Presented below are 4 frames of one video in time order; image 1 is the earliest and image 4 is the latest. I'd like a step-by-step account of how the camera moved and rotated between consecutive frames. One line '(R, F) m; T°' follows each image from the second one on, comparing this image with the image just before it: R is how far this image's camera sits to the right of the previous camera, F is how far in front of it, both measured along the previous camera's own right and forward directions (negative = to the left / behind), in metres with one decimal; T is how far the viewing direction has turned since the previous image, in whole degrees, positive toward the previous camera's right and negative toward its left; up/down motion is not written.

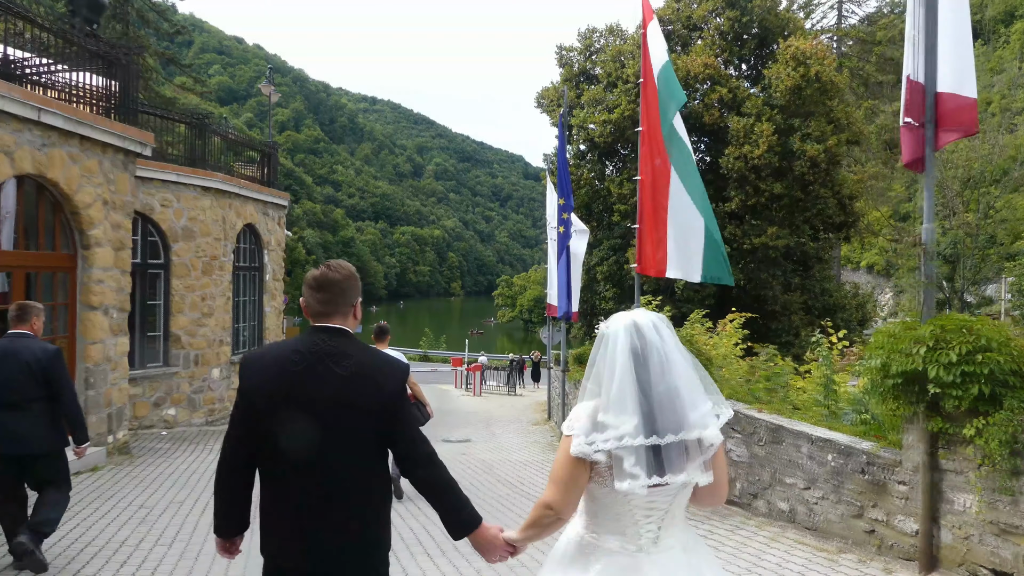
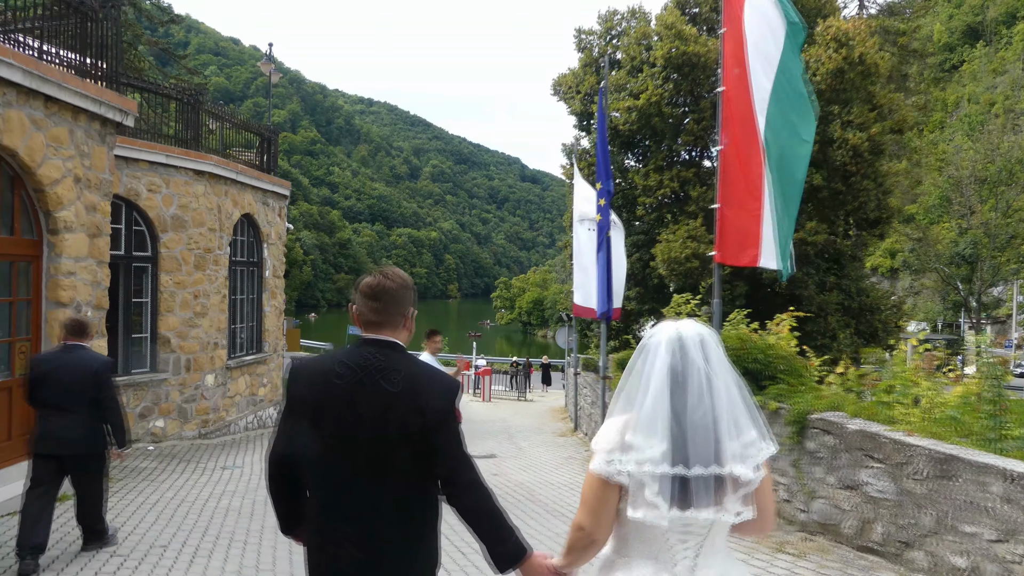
(-0.5, +1.3) m; 0°
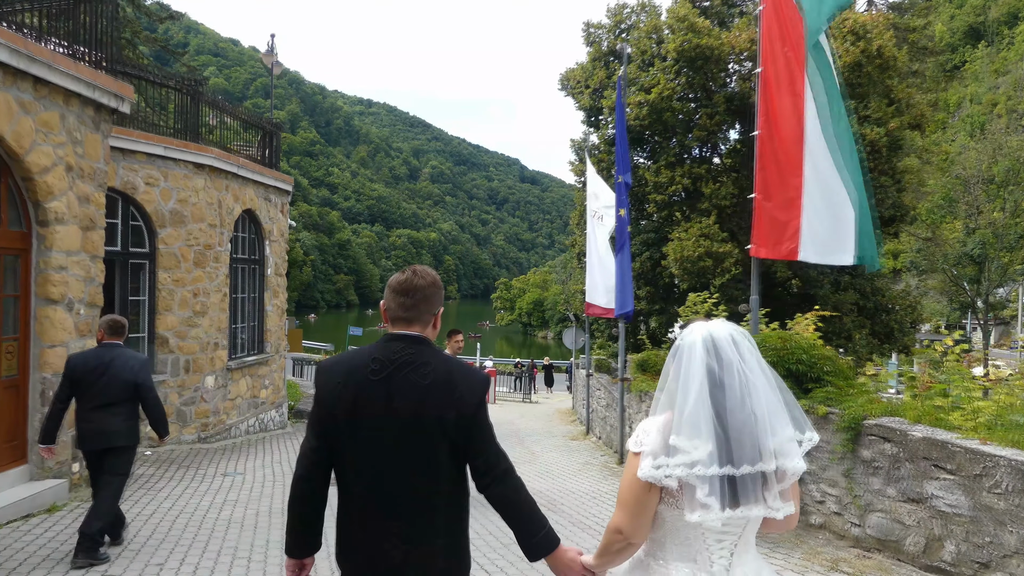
(-0.2, +0.4) m; 0°
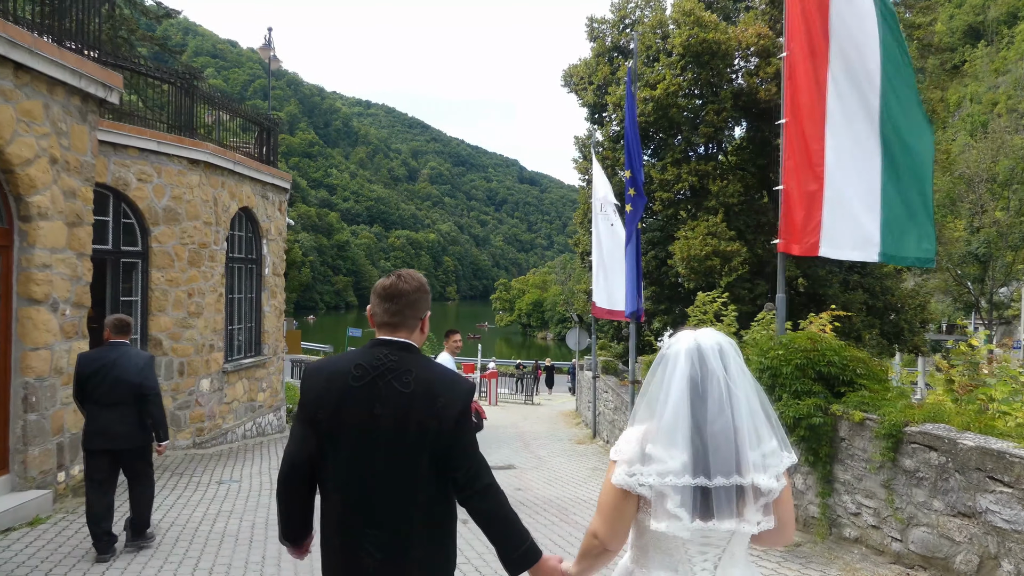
(-0.1, +0.3) m; 0°
